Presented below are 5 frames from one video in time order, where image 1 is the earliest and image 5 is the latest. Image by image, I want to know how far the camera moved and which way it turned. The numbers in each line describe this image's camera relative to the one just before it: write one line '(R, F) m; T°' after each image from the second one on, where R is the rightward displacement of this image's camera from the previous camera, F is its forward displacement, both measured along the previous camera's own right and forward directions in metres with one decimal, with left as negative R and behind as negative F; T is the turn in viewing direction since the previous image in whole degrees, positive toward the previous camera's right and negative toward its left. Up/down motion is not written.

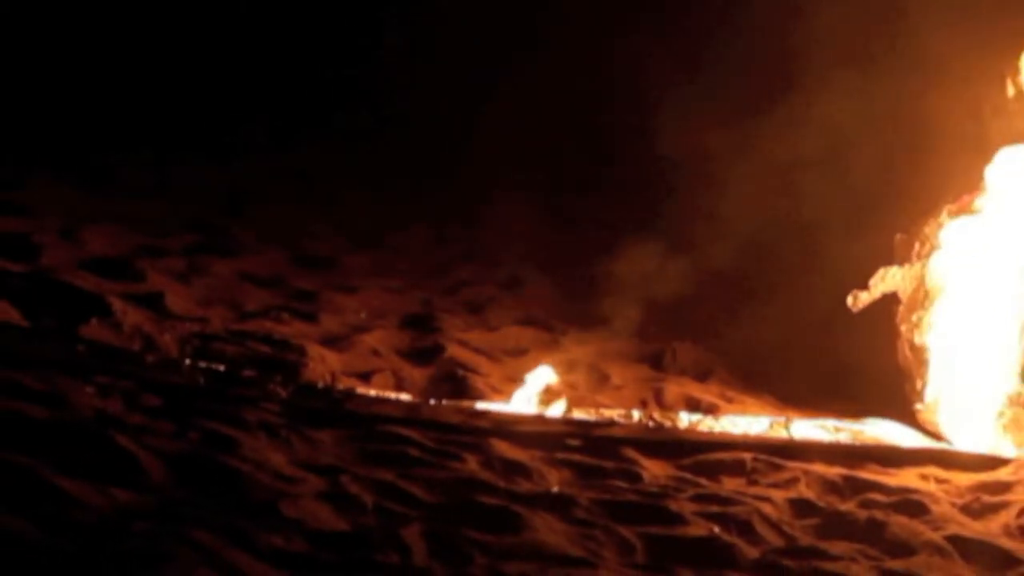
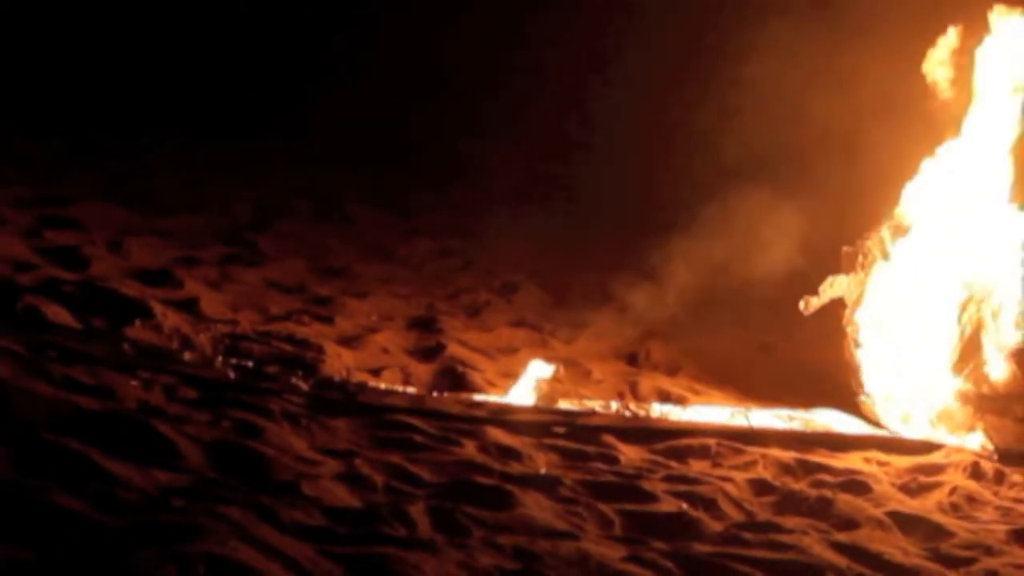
(+0.1, -0.5) m; 0°
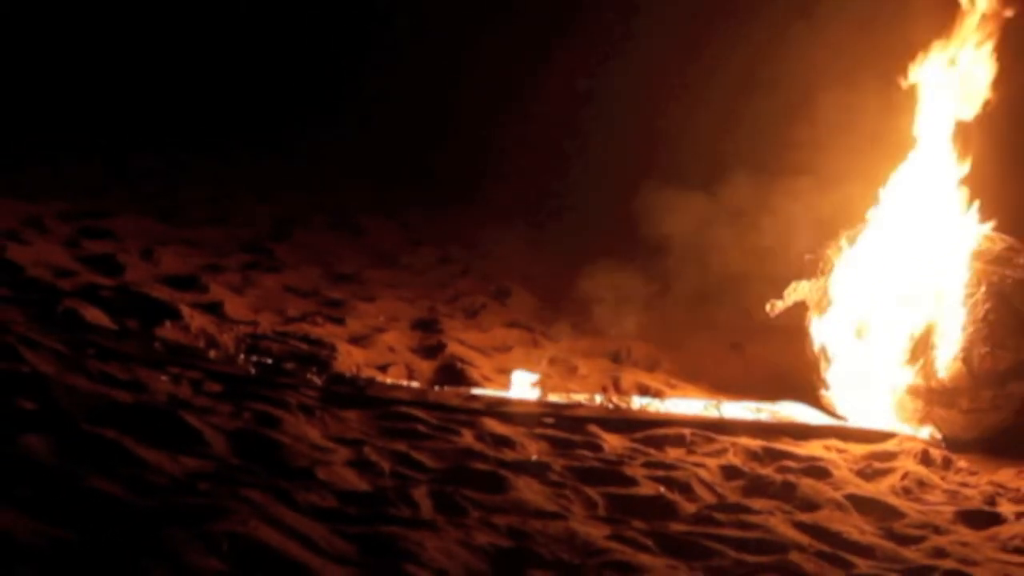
(0.0, -0.4) m; 0°
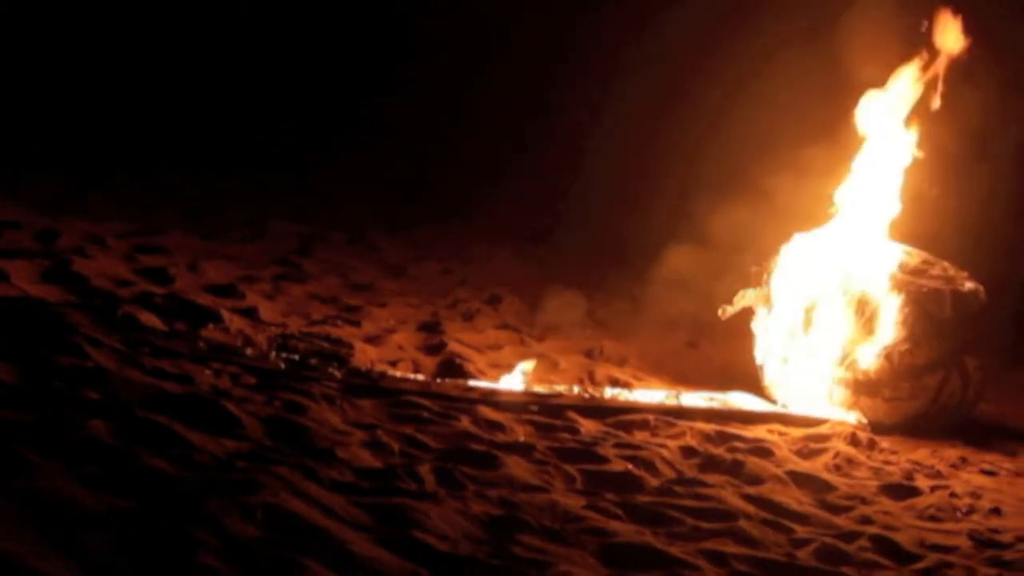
(+0.1, -0.8) m; 0°
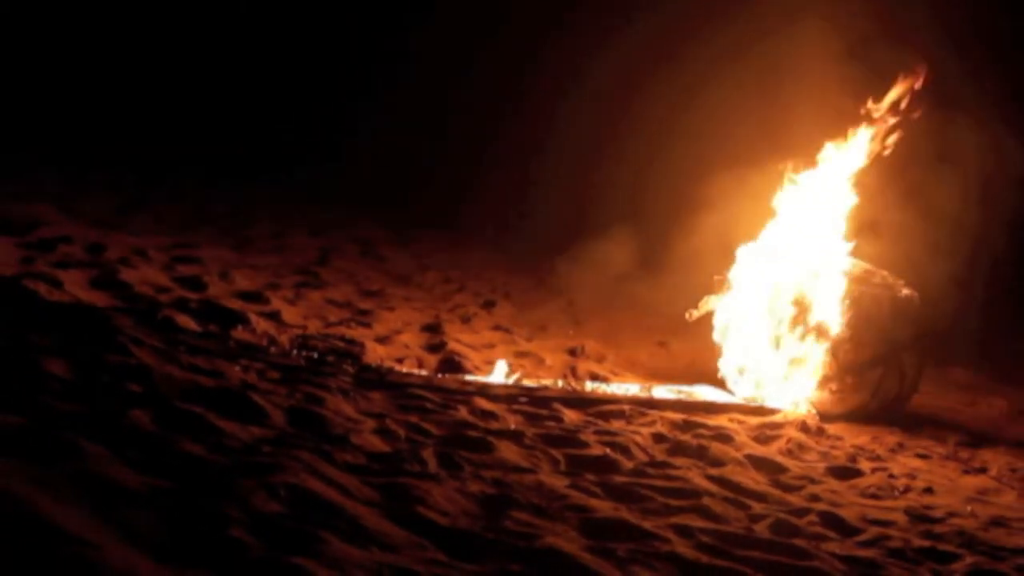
(+0.1, -0.7) m; 0°
